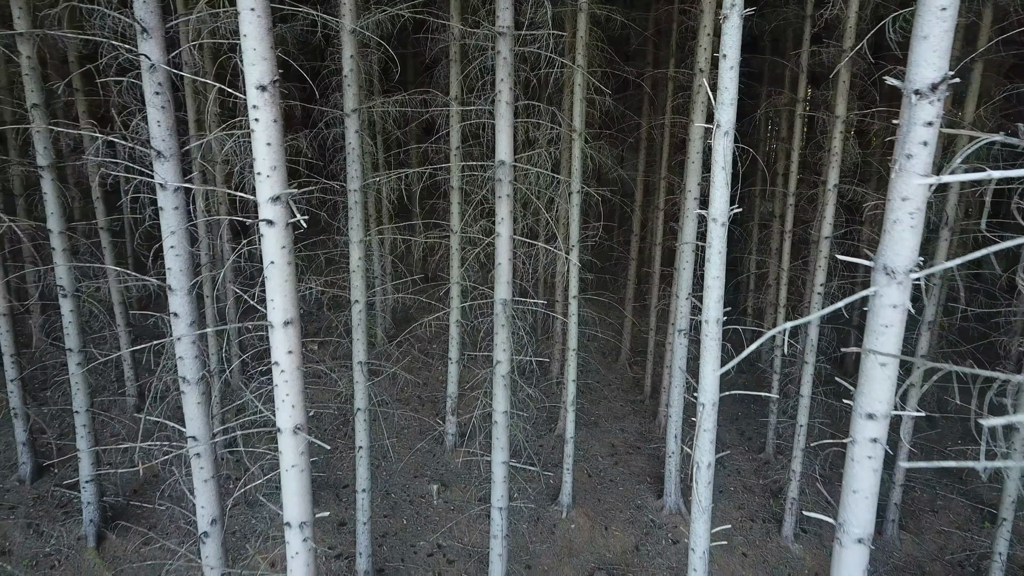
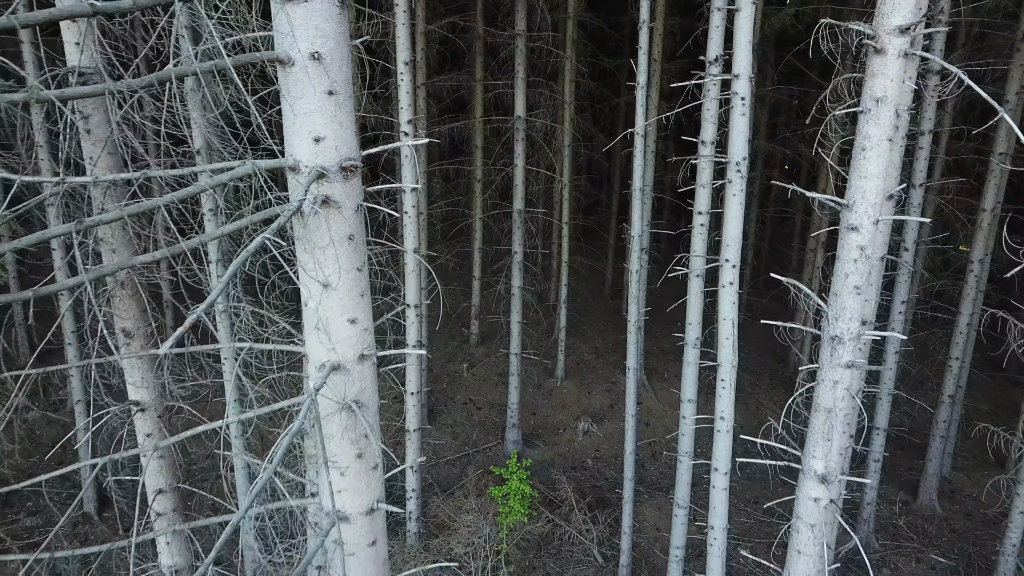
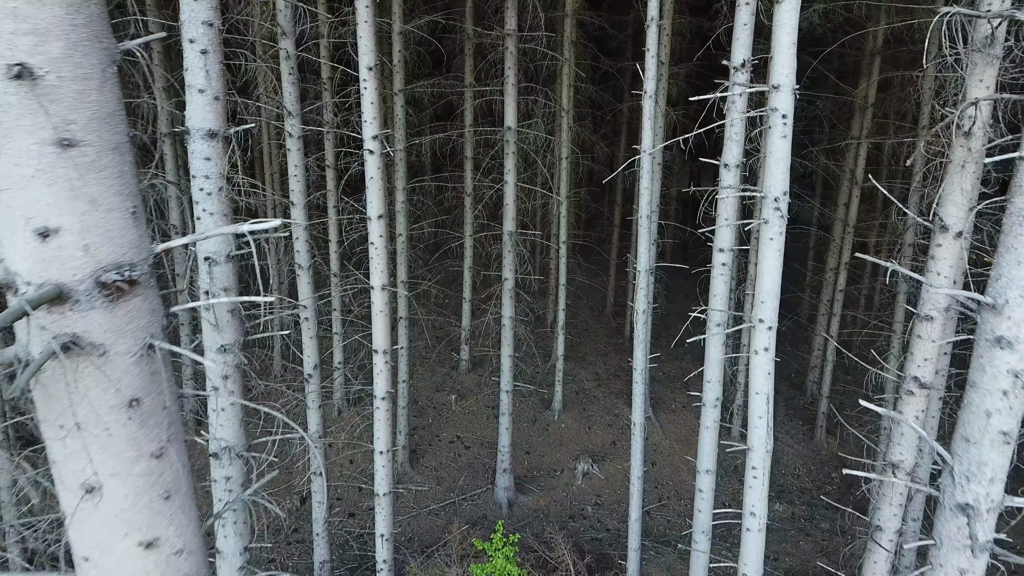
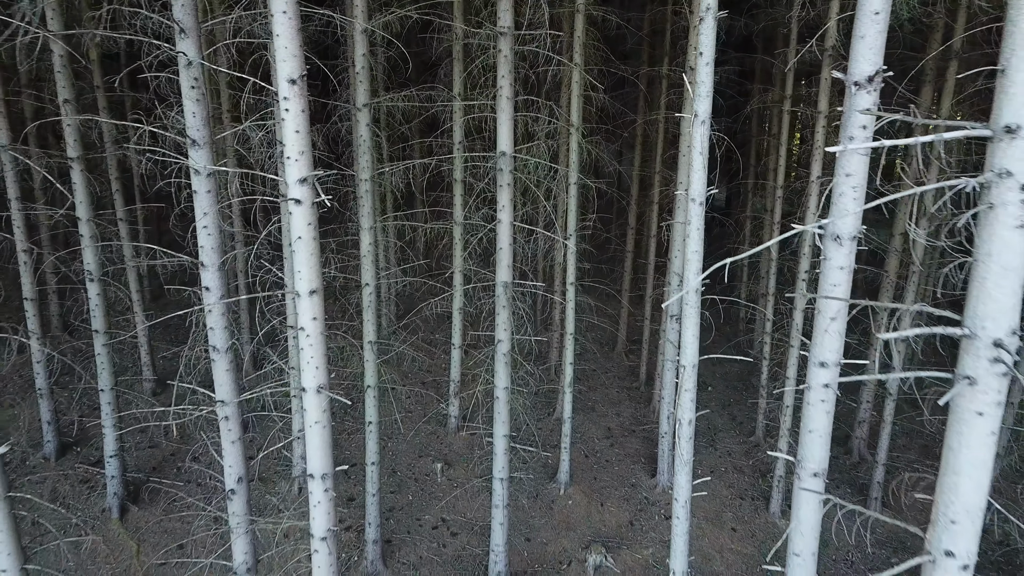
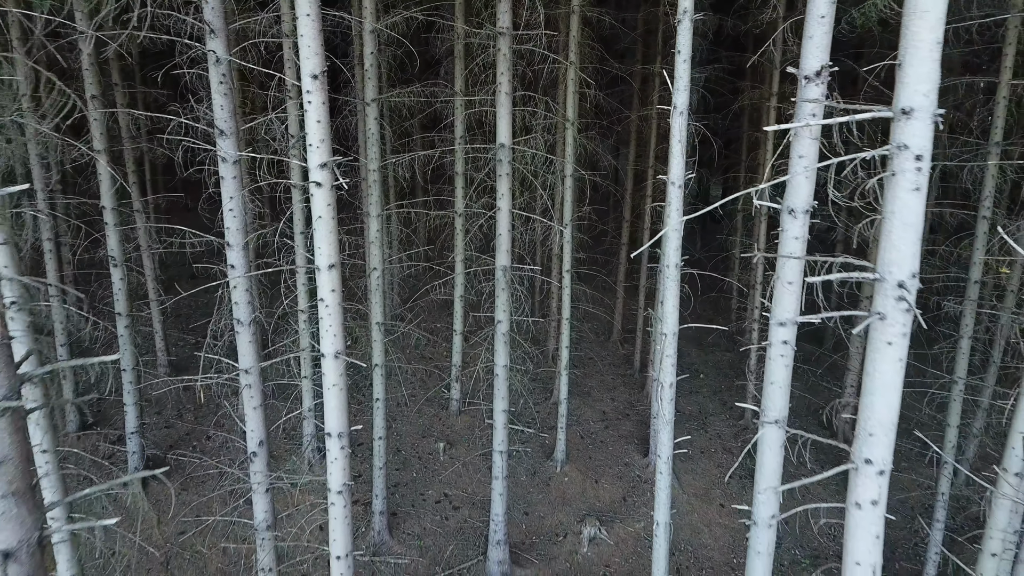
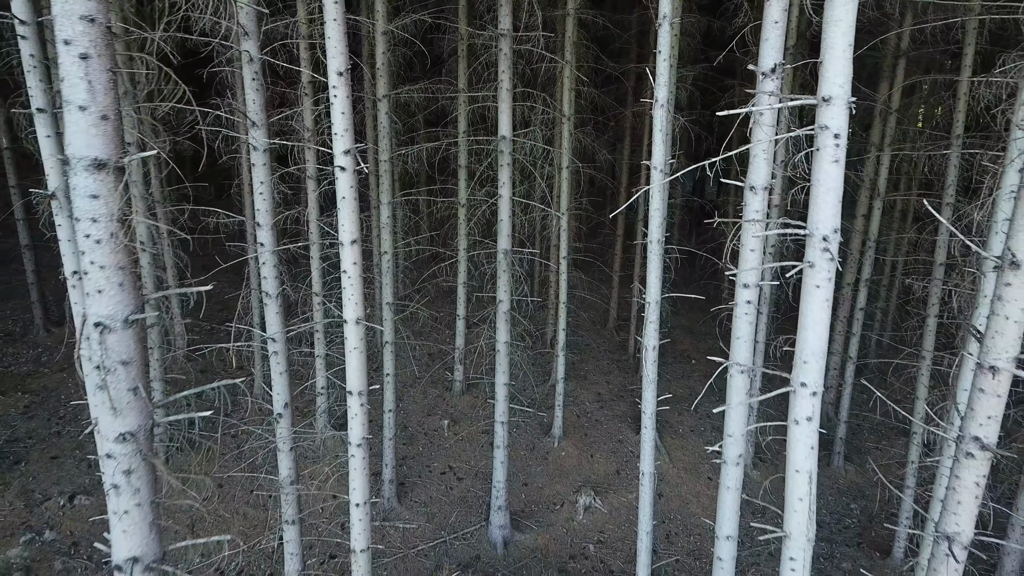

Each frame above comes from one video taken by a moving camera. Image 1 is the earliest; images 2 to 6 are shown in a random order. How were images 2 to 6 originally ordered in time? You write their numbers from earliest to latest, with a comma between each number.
4, 5, 6, 3, 2
